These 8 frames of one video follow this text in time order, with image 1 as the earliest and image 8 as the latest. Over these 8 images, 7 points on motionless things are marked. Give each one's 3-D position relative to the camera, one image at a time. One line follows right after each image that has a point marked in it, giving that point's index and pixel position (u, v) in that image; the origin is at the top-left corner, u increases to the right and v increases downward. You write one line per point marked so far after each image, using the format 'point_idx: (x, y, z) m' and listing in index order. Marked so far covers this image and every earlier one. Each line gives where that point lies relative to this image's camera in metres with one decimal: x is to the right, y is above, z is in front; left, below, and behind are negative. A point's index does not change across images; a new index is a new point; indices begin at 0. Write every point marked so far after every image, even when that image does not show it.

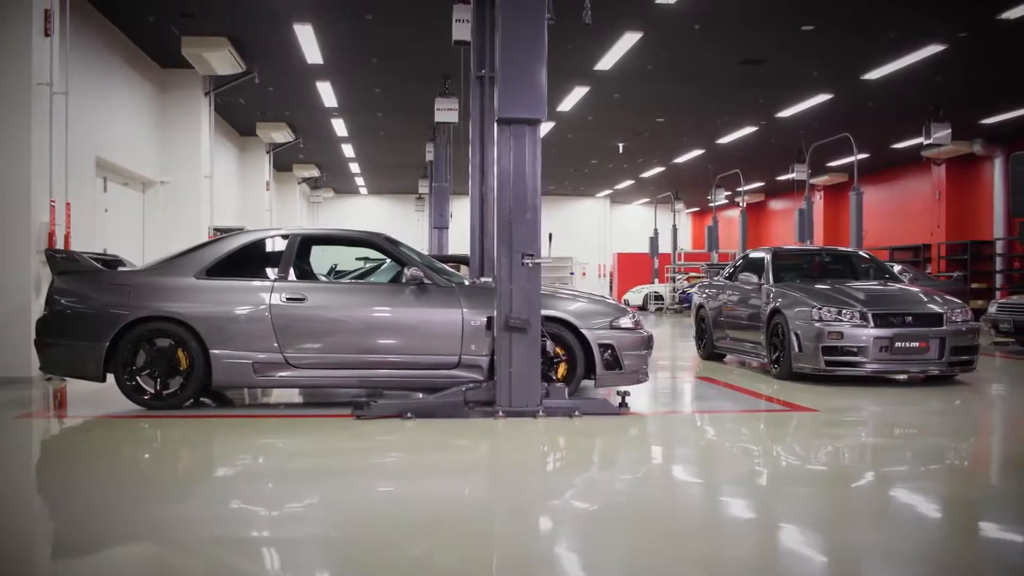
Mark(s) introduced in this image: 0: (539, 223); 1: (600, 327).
0: (+0.1, +0.4, +4.7) m
1: (+0.6, -0.3, +5.0) m
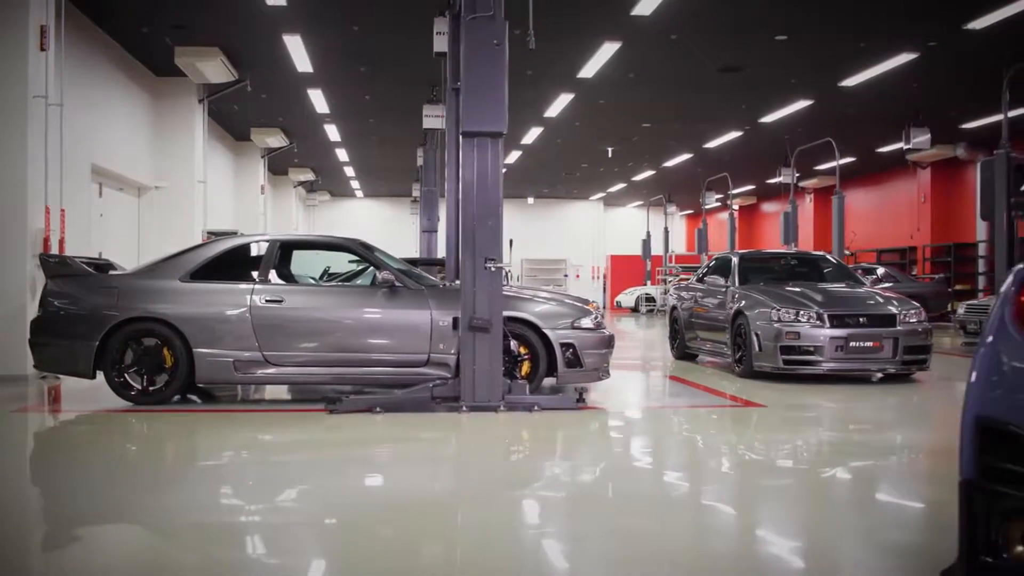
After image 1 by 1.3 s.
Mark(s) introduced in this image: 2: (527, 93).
0: (-0.1, +0.4, +5.0) m
1: (+0.4, -0.3, +5.3) m
2: (+0.2, +3.2, +11.8) m
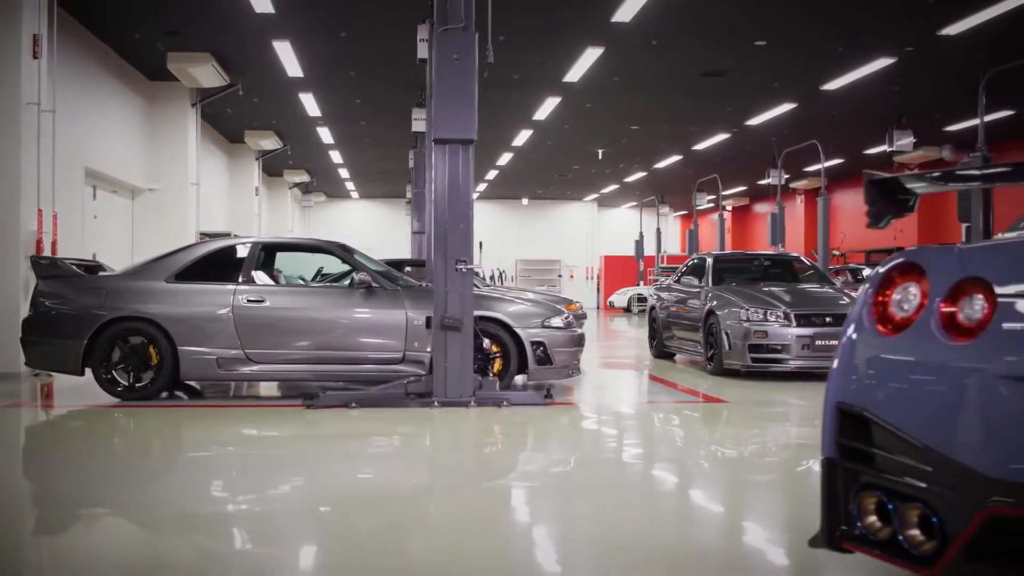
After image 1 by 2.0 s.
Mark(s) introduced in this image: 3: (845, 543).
0: (-0.3, +0.4, +5.2) m
1: (+0.2, -0.3, +5.5) m
2: (0.0, +3.2, +12.1) m
3: (+0.8, -0.6, +1.7) m
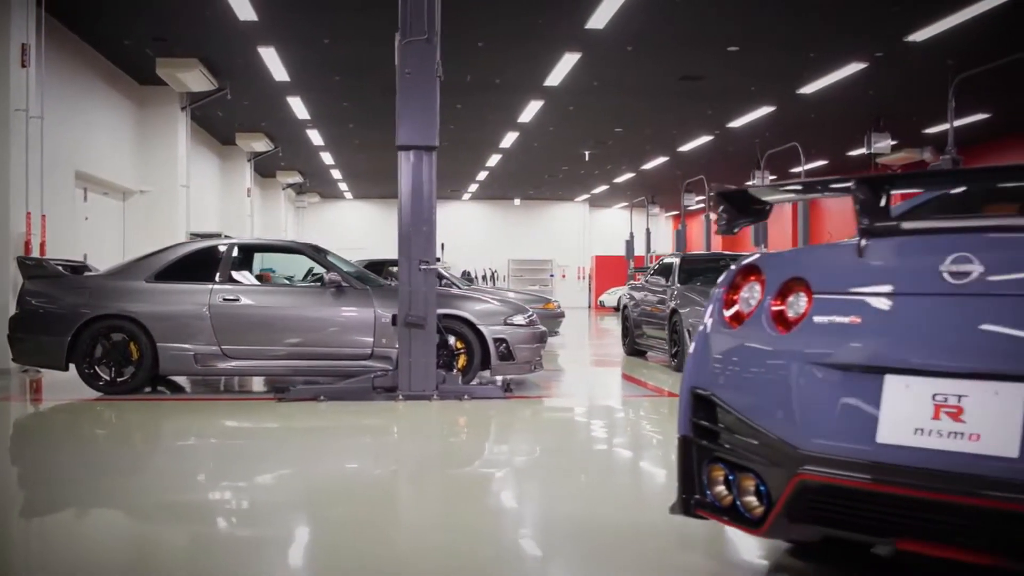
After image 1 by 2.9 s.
0: (-0.6, +0.4, +5.5) m
1: (-0.1, -0.3, +5.8) m
2: (-0.2, +3.2, +12.3) m
3: (+0.5, -0.6, +2.0) m
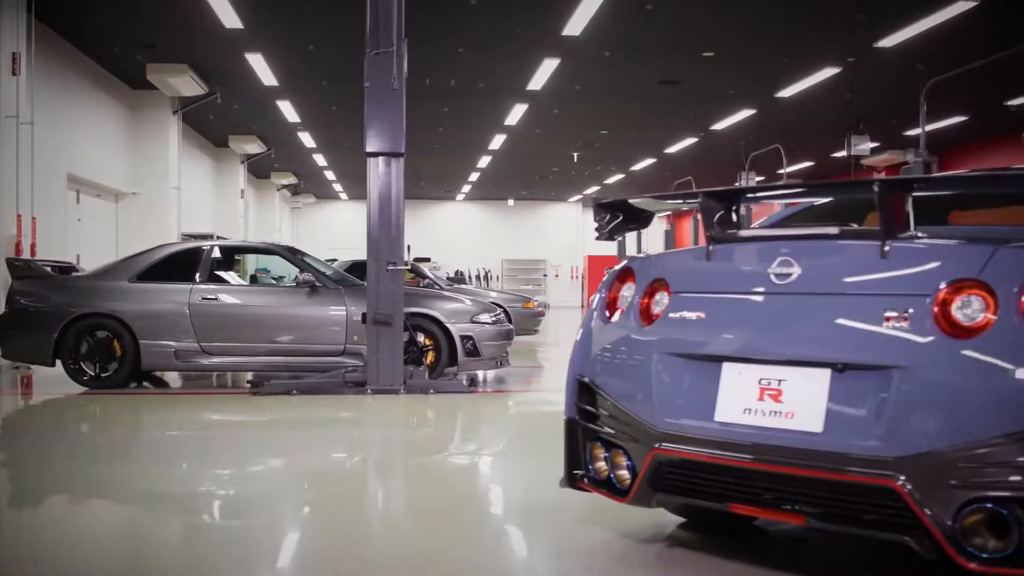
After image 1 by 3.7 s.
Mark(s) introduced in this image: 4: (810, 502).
0: (-0.9, +0.4, +5.8) m
1: (-0.4, -0.3, +6.1) m
2: (-0.5, +3.2, +12.6) m
3: (+0.2, -0.6, +2.3) m
4: (+0.8, -0.5, +1.9) m
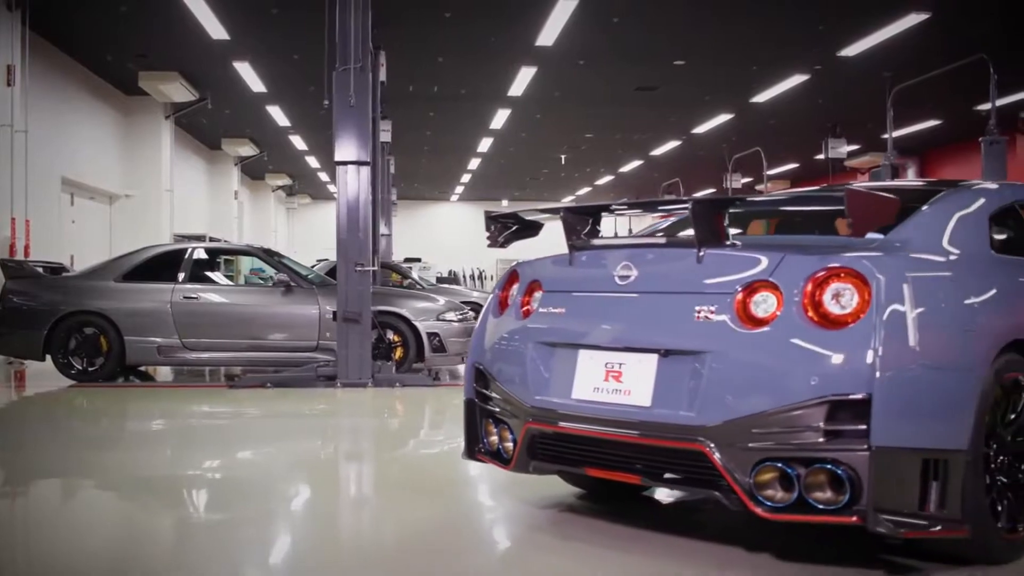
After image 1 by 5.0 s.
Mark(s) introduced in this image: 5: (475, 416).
0: (-1.2, +0.4, +6.1) m
1: (-0.7, -0.3, +6.4) m
2: (-0.8, +3.2, +13.0) m
3: (-0.1, -0.6, +2.7) m
4: (+0.4, -0.5, +2.2) m
5: (-0.1, -0.5, +2.7) m
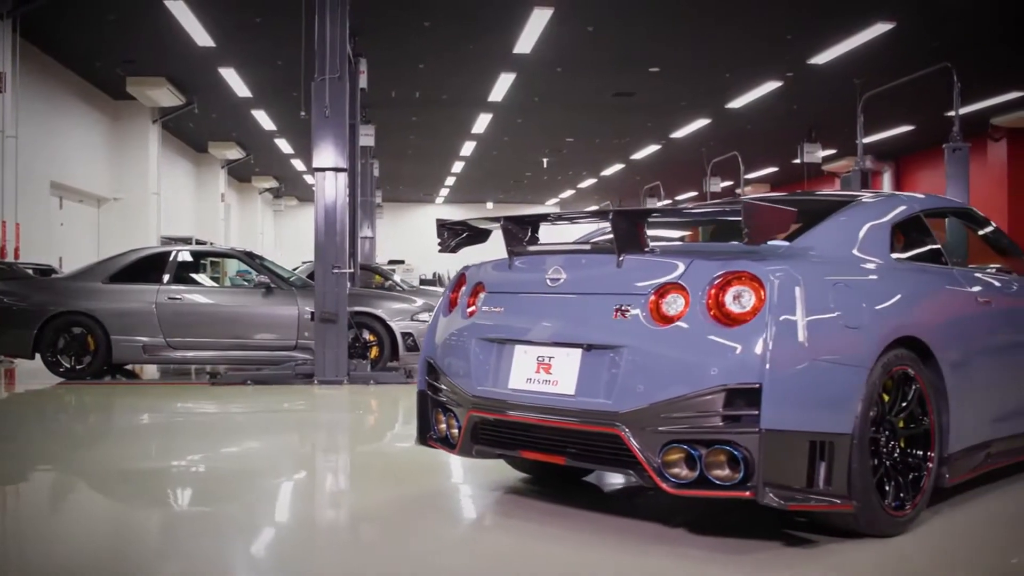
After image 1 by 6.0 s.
0: (-1.5, +0.4, +6.4) m
1: (-1.0, -0.3, +6.7) m
2: (-1.1, +3.2, +13.2) m
3: (-0.3, -0.6, +2.9) m
4: (+0.2, -0.5, +2.5) m
5: (-0.3, -0.5, +3.0) m
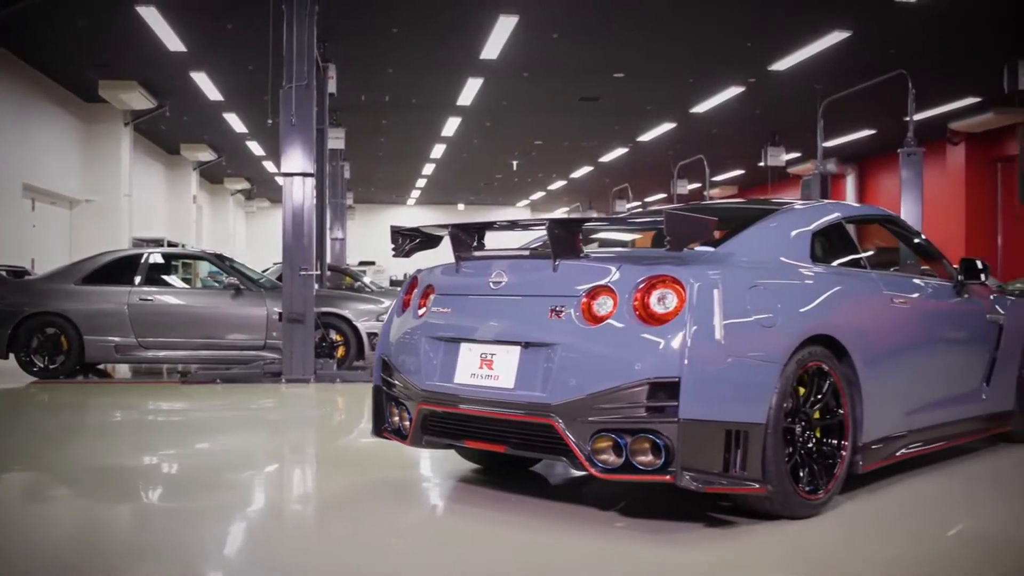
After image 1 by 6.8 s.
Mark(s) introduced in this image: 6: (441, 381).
0: (-1.8, +0.4, +6.6) m
1: (-1.3, -0.3, +6.9) m
2: (-1.7, +3.2, +13.4) m
3: (-0.5, -0.6, +3.1) m
4: (0.0, -0.6, +2.7) m
5: (-0.6, -0.5, +3.2) m
6: (-0.3, -0.4, +2.9) m
